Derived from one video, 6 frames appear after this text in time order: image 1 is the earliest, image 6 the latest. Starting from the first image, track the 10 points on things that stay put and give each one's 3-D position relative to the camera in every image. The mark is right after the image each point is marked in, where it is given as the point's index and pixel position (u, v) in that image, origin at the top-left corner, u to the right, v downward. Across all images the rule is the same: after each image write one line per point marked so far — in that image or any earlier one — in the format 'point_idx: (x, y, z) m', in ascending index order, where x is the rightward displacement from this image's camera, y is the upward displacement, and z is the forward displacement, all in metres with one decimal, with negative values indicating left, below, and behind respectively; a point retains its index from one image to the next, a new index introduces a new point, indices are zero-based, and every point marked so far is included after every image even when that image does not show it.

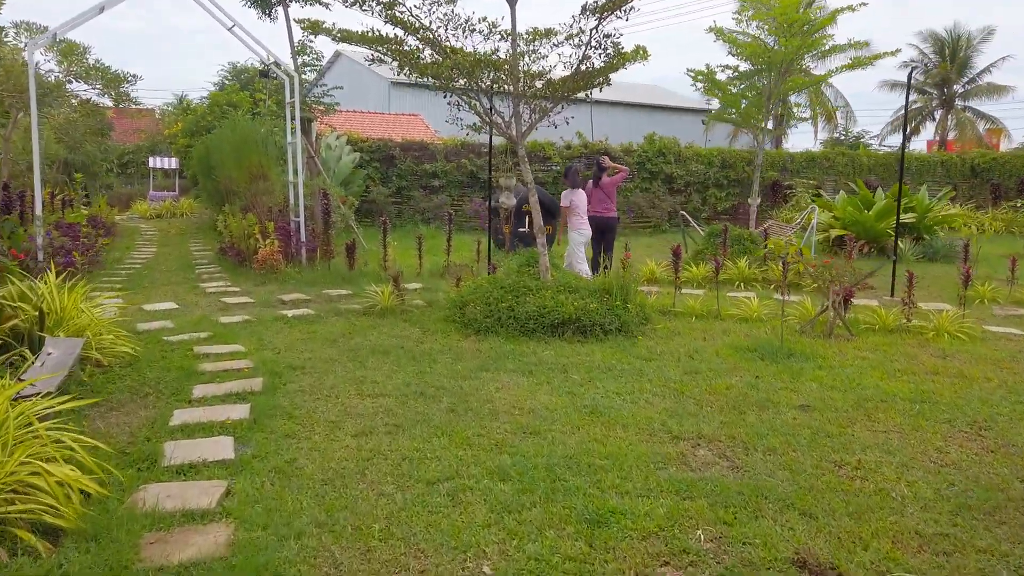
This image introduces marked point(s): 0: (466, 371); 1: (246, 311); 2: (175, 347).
0: (-0.3, -0.5, +4.6) m
1: (-2.3, -0.2, +6.8) m
2: (-2.3, -0.4, +5.2) m
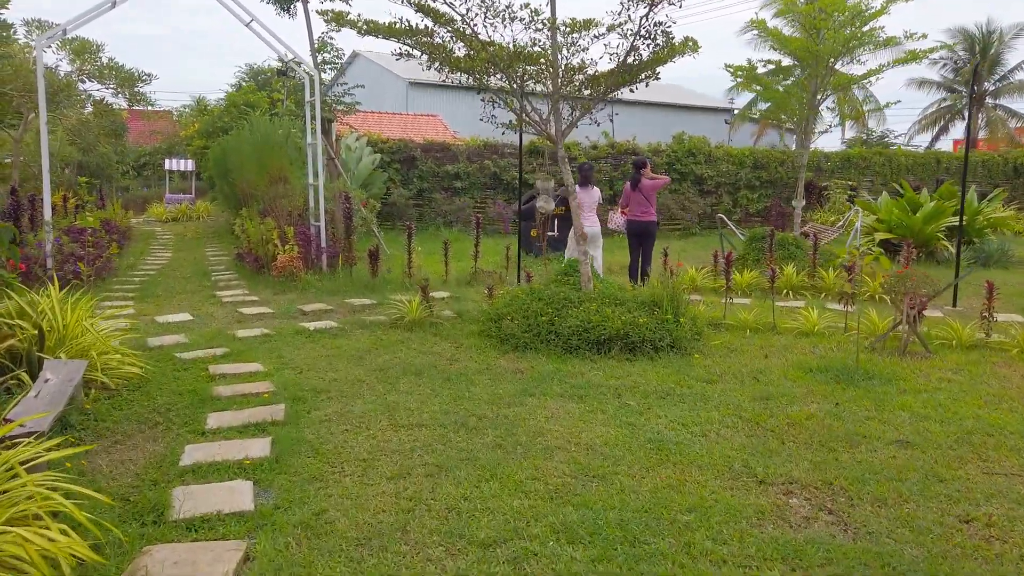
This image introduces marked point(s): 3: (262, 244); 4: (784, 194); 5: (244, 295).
0: (0.0, -0.6, +4.1) m
1: (-2.0, -0.3, +6.4) m
2: (-2.0, -0.5, +4.8) m
3: (-2.8, +0.5, +8.6) m
4: (+5.5, +1.9, +15.5) m
5: (-2.6, -0.1, +7.6) m
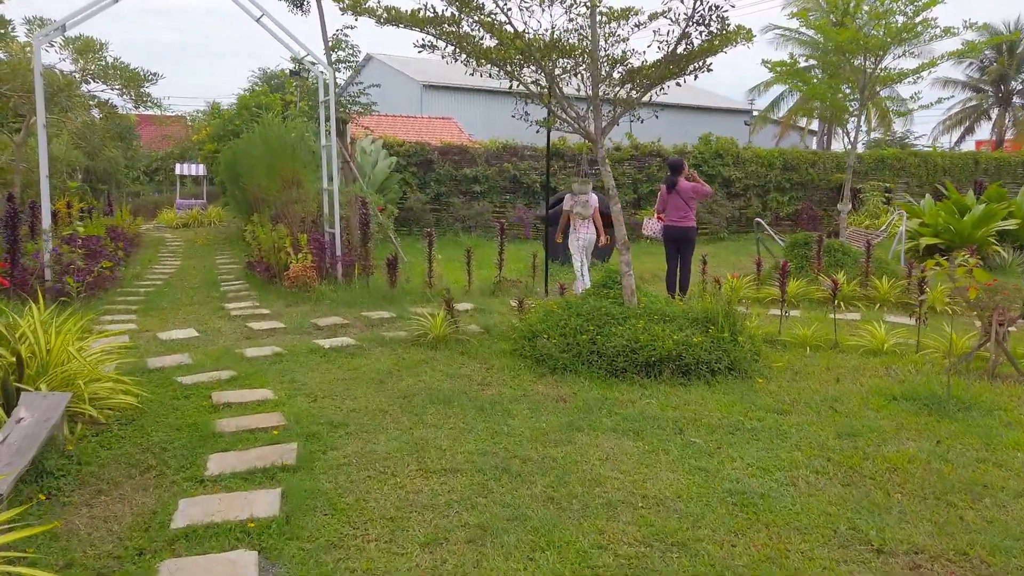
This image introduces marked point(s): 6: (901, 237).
0: (+0.2, -0.7, +3.6) m
1: (-1.8, -0.4, +5.9) m
2: (-1.8, -0.6, +4.3) m
3: (-2.5, +0.4, +8.2) m
4: (+5.8, +1.8, +14.9) m
5: (-2.4, -0.2, +7.1) m
6: (+5.0, +0.7, +9.9) m
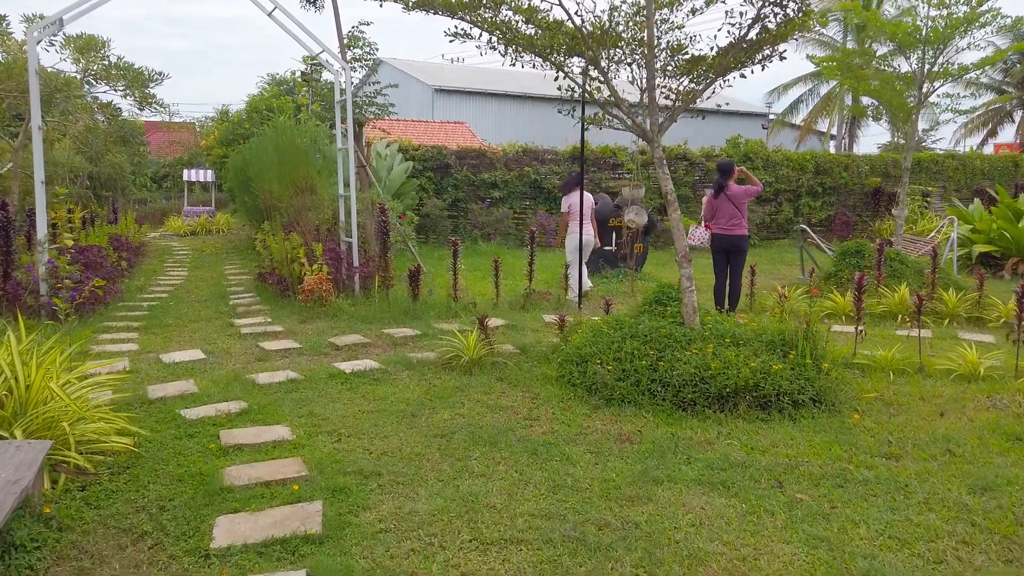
0: (+0.5, -0.8, +3.0) m
1: (-1.5, -0.5, +5.3) m
2: (-1.5, -0.7, +3.7) m
3: (-2.2, +0.2, +7.6) m
4: (+6.2, +1.6, +14.2) m
5: (-2.1, -0.3, +6.6) m
6: (+5.3, +0.5, +9.2) m
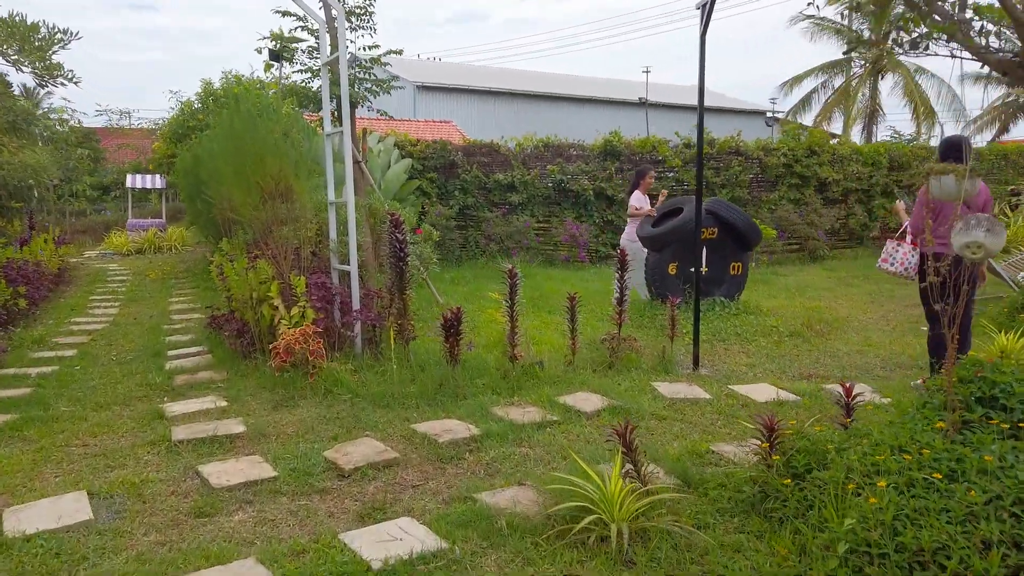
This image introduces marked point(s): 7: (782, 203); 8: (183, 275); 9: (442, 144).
0: (+1.1, -1.0, +0.5) m
1: (-0.9, -0.8, +2.8) m
2: (-0.9, -1.0, +1.2) m
3: (-1.7, -0.1, +5.1) m
4: (+6.5, +1.3, +12.0) m
5: (-1.5, -0.7, +4.0) m
6: (+5.7, +0.3, +6.9) m
7: (+4.0, +1.3, +11.5) m
8: (-4.2, +0.2, +9.8) m
9: (-0.9, +2.0, +10.4) m
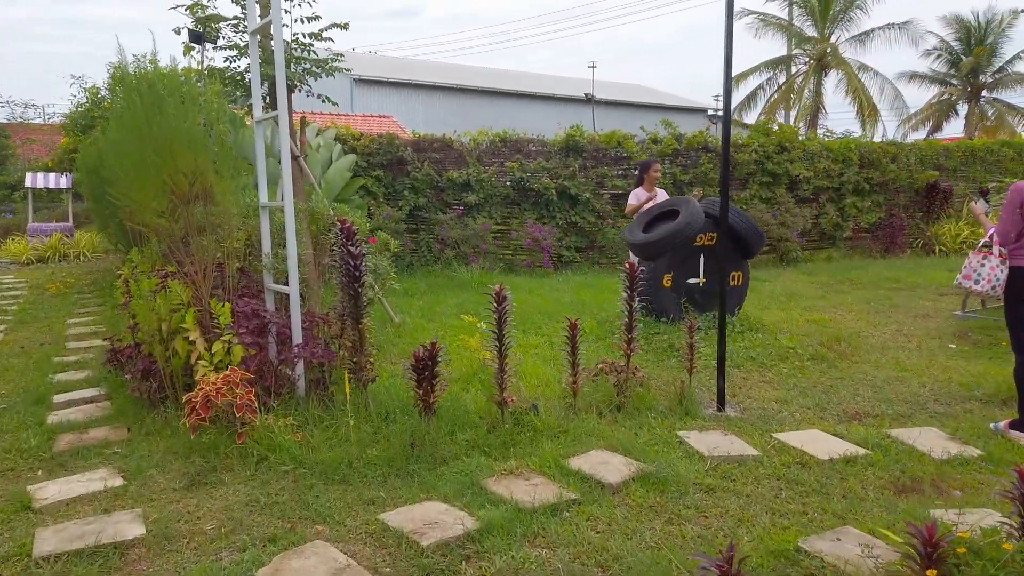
0: (+1.4, -1.2, -0.3) m
1: (-0.8, -1.0, +1.7) m
2: (-0.6, -1.2, +0.1) m
3: (-1.8, -0.3, +3.9) m
4: (+5.8, +1.3, +11.5) m
5: (-1.5, -0.8, +2.9) m
6: (+5.5, +0.2, +6.4) m
7: (+3.4, +1.2, +10.8) m
8: (-4.7, 0.0, +8.5) m
9: (-1.5, +1.8, +9.3) m
